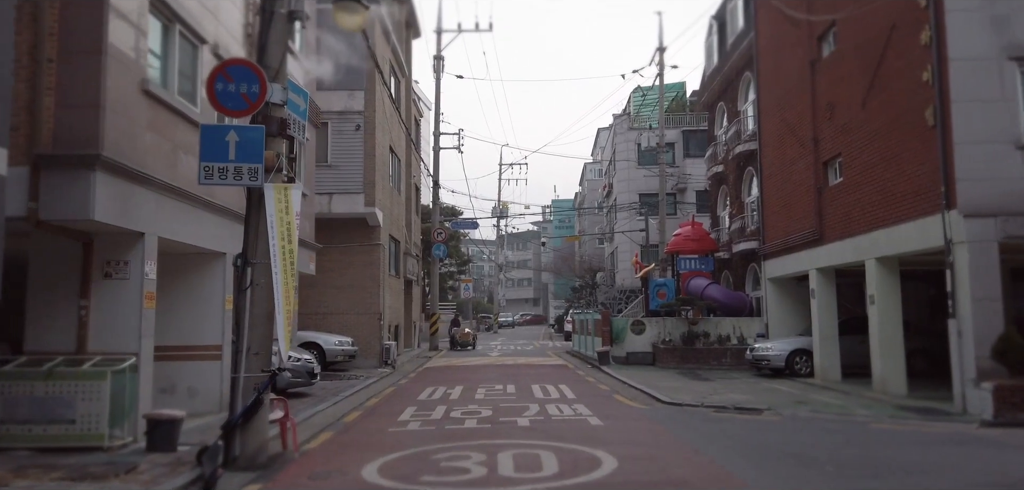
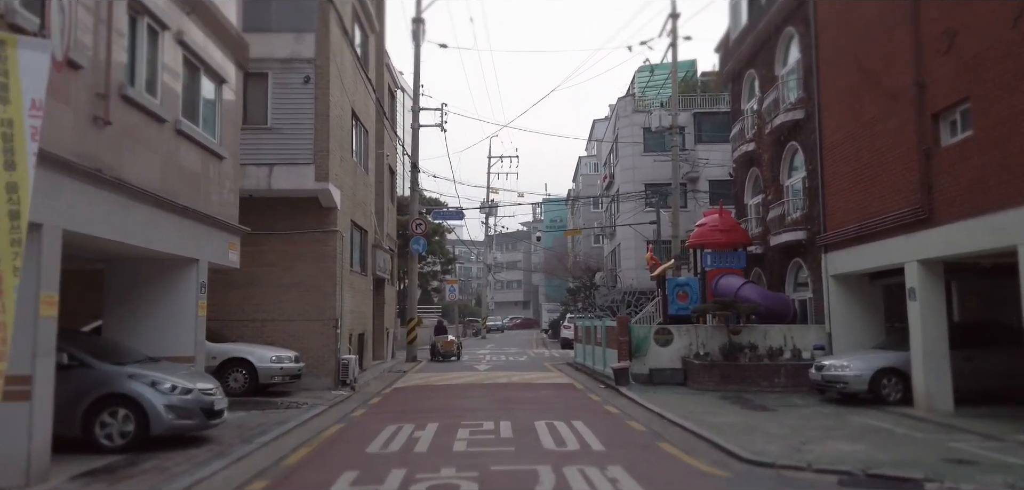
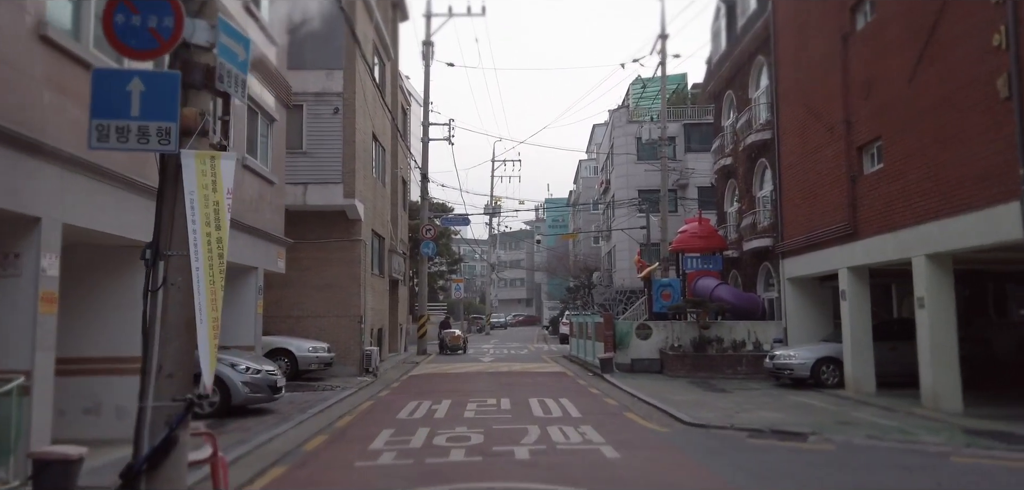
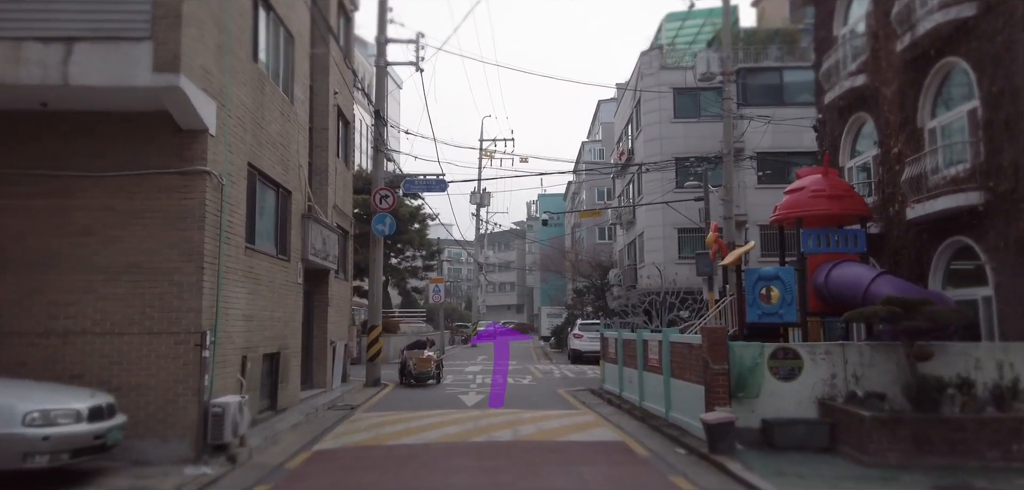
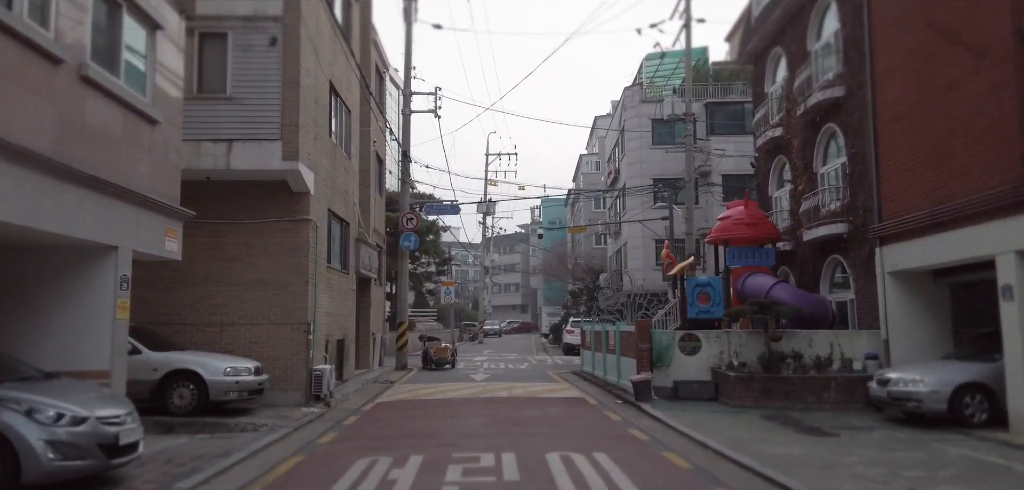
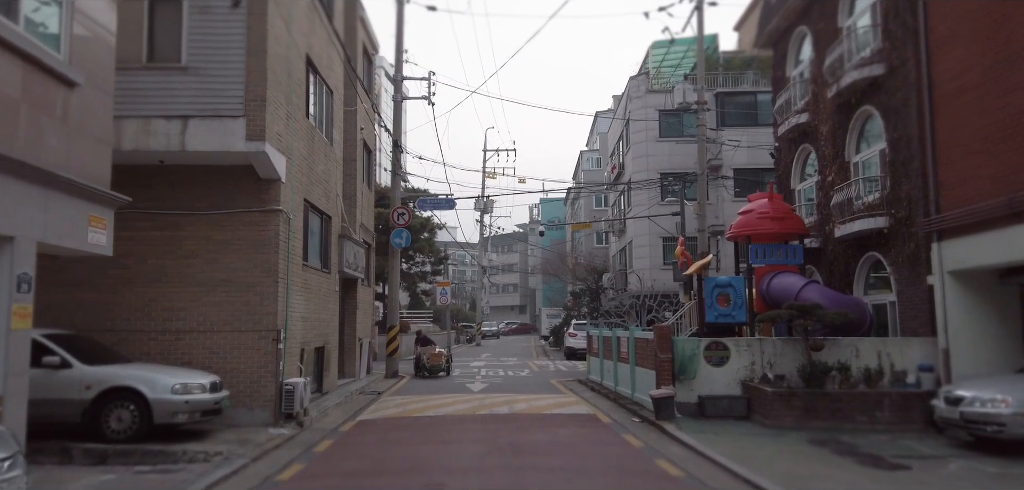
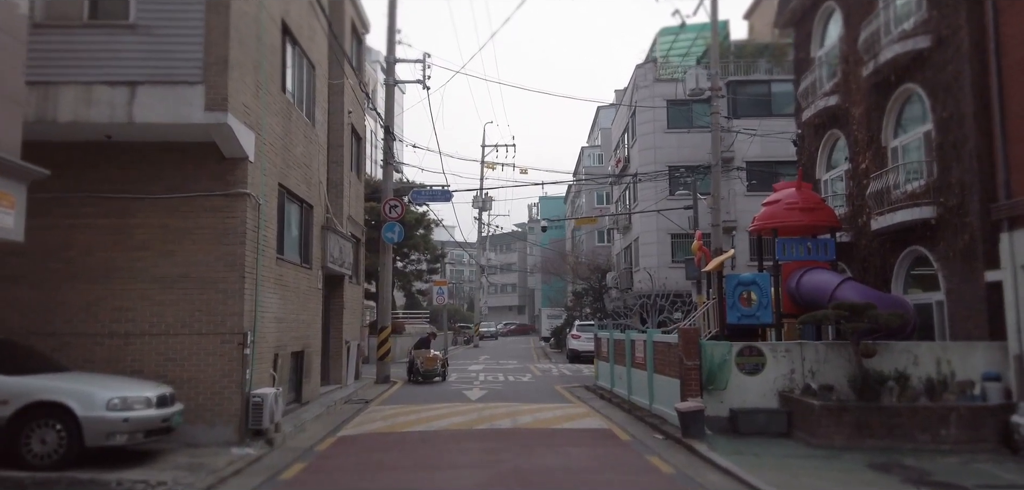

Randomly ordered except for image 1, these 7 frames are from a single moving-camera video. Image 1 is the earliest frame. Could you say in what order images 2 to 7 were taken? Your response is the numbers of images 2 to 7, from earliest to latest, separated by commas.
3, 2, 5, 6, 7, 4
